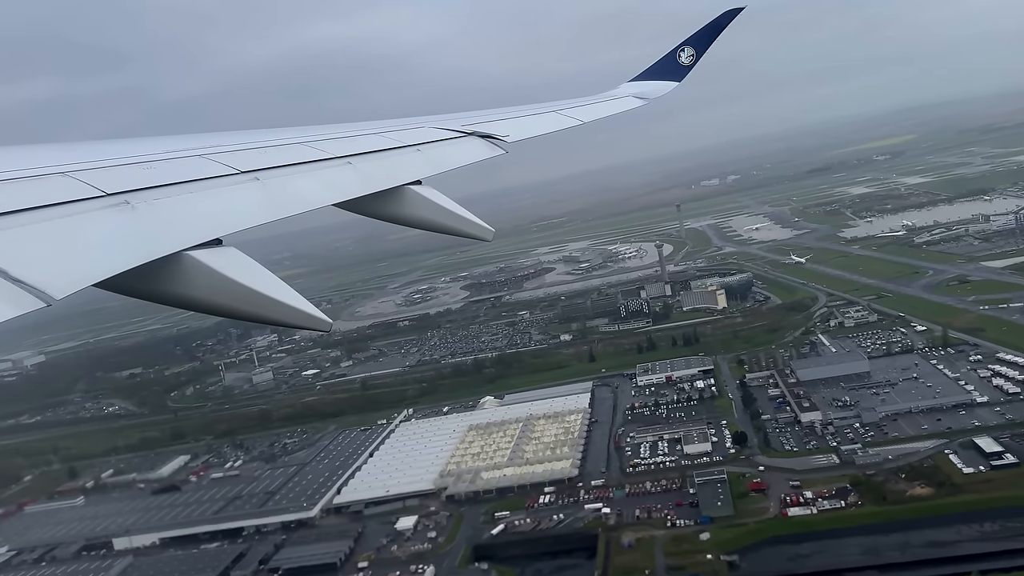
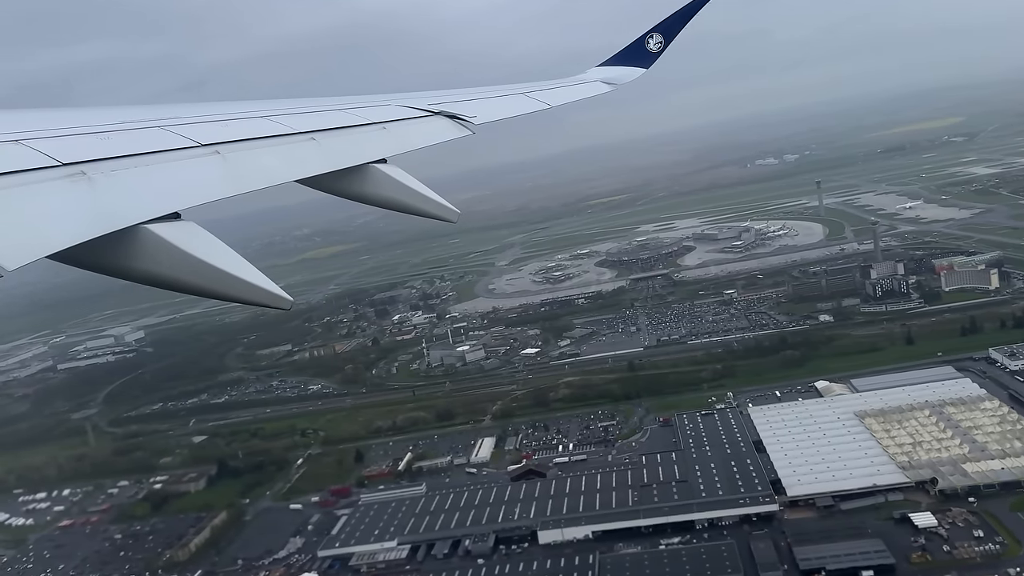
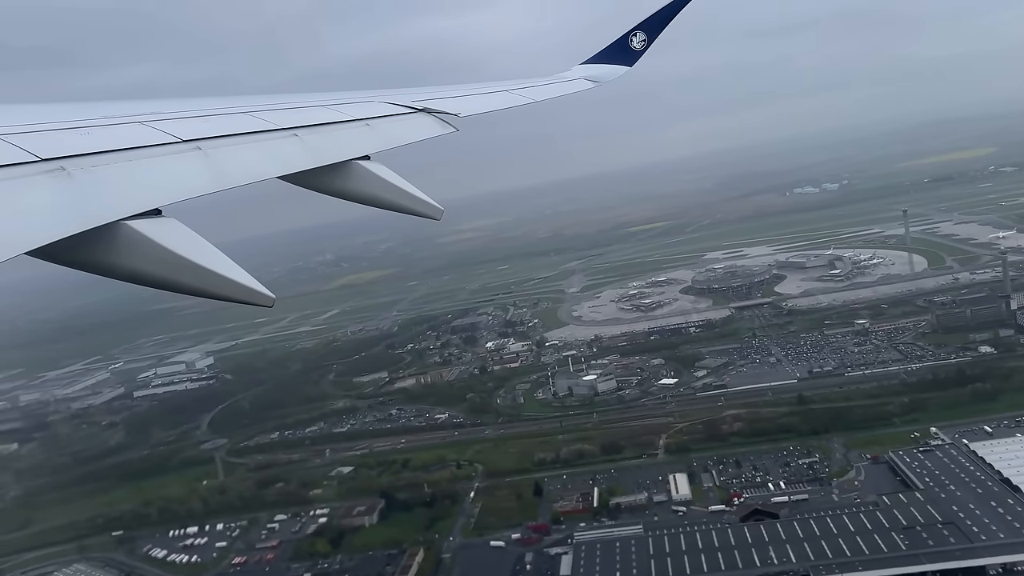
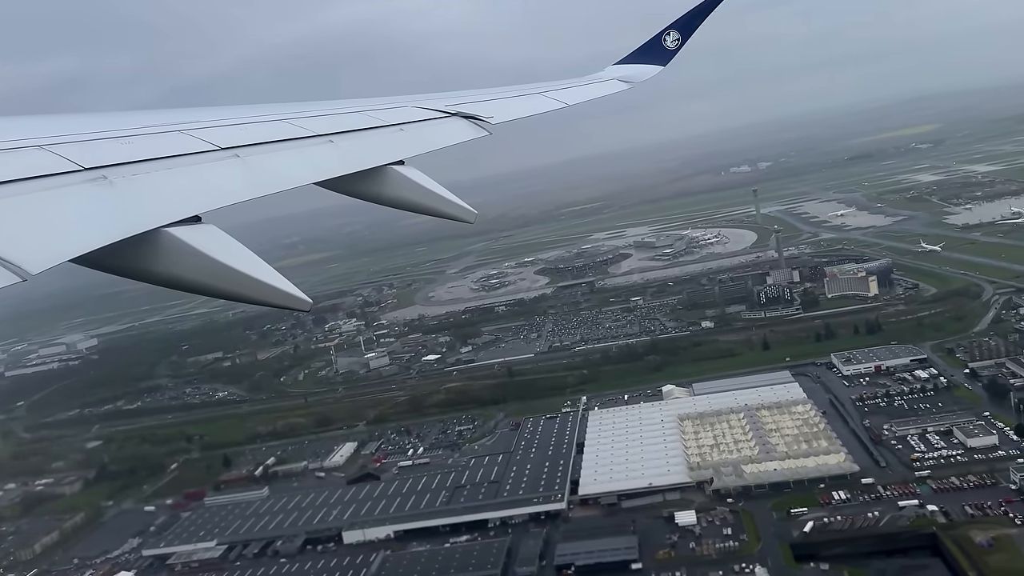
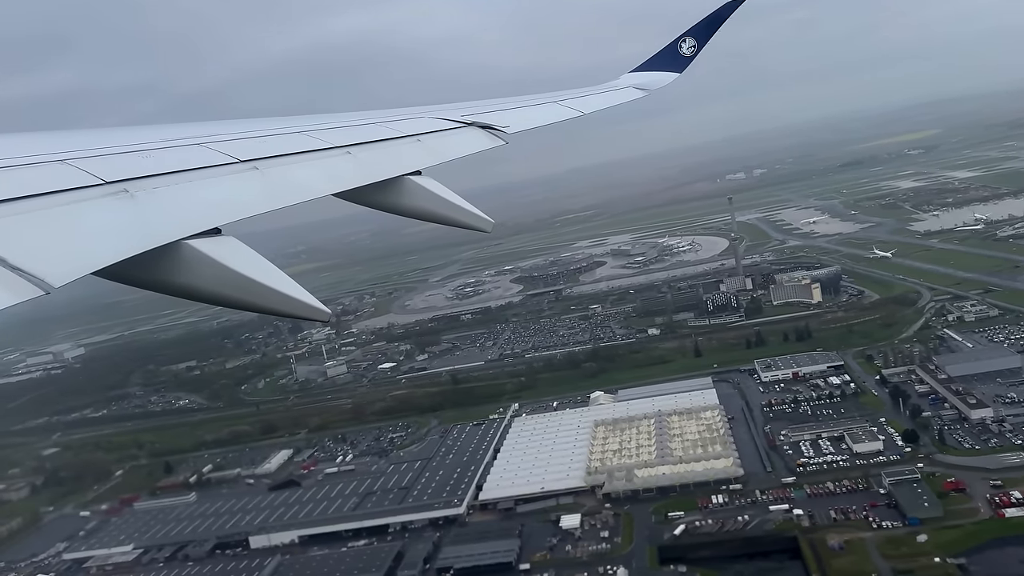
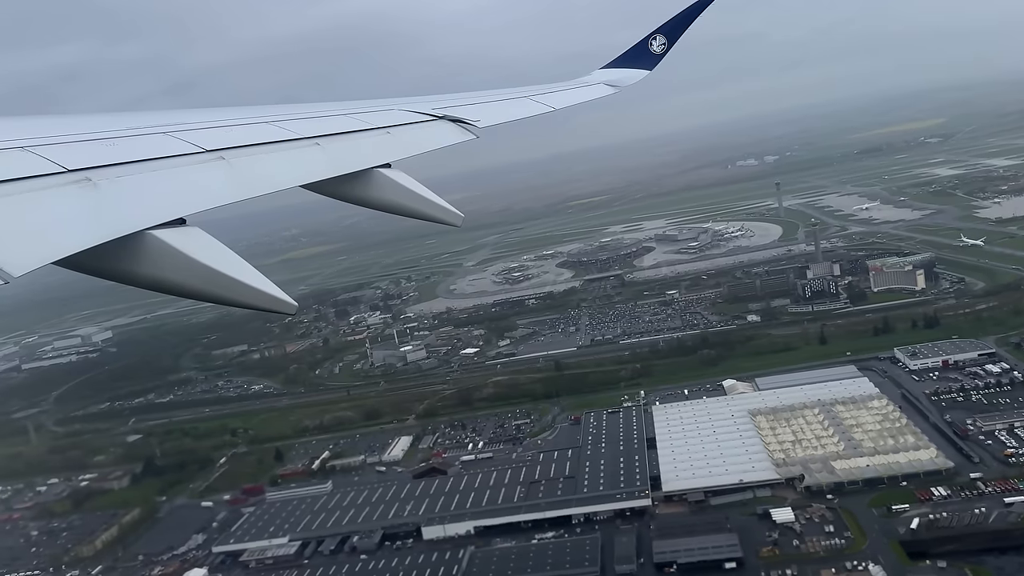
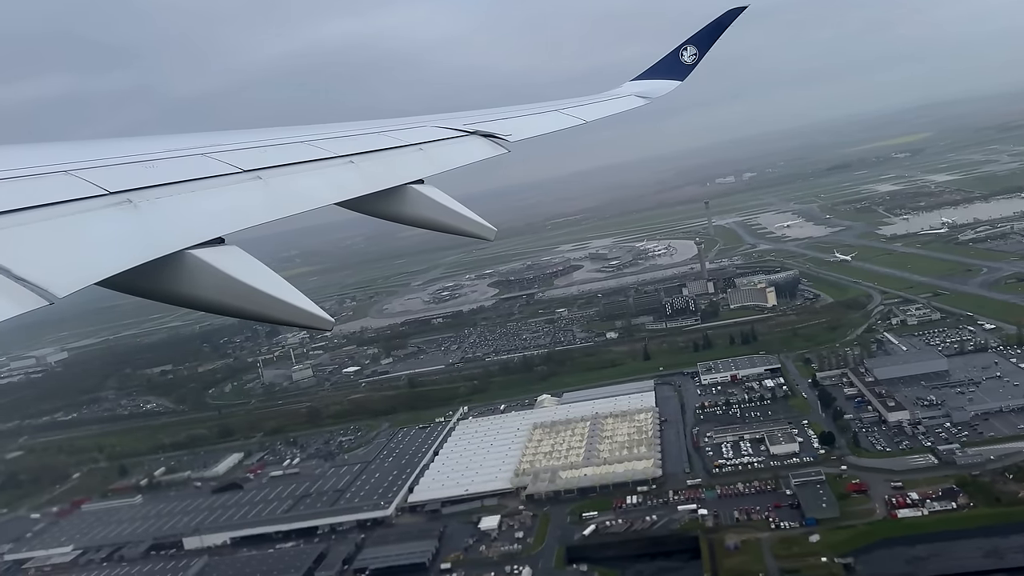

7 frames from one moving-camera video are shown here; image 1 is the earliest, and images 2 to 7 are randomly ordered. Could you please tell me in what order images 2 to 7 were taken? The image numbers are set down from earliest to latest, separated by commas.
7, 5, 4, 6, 2, 3
